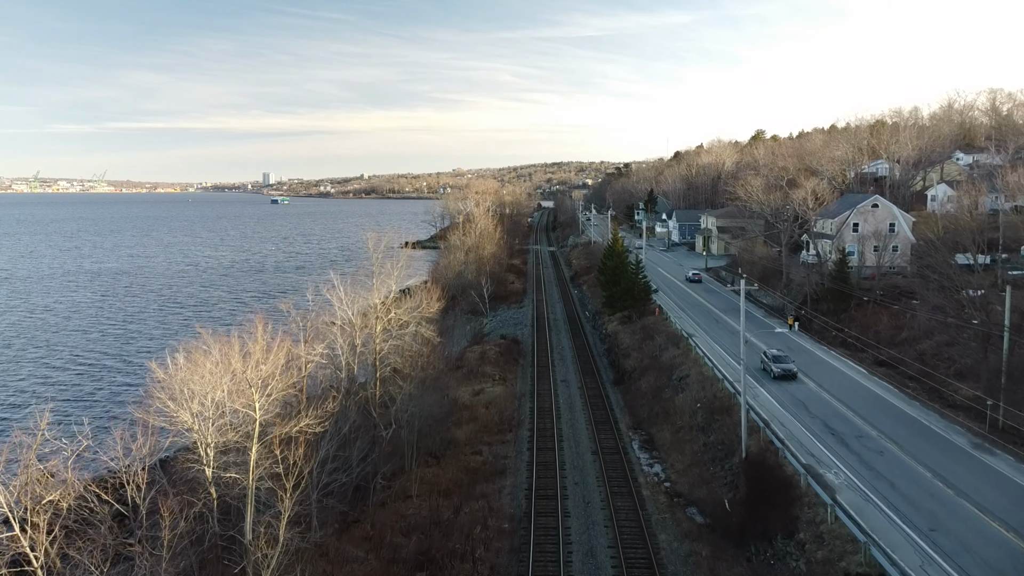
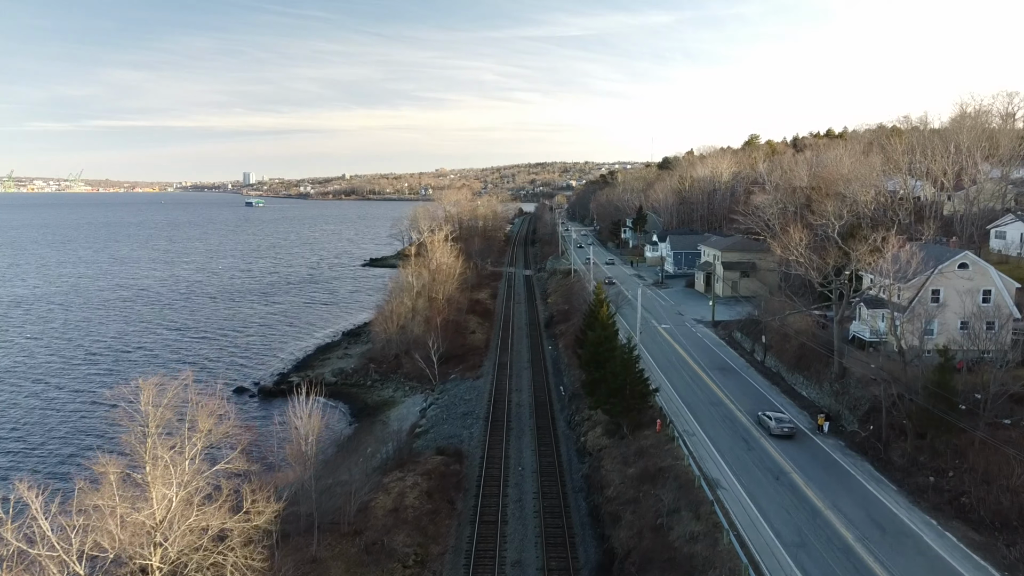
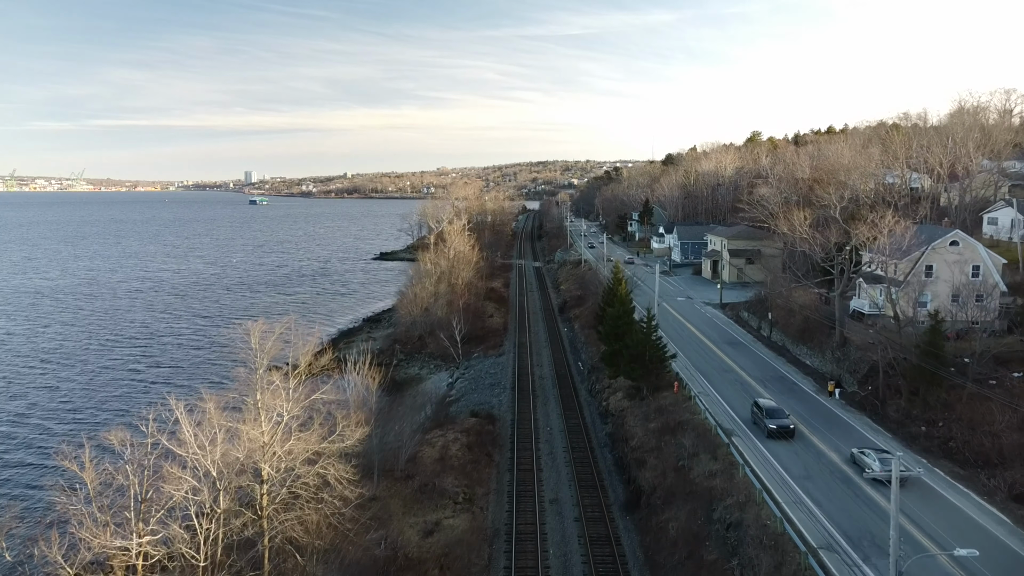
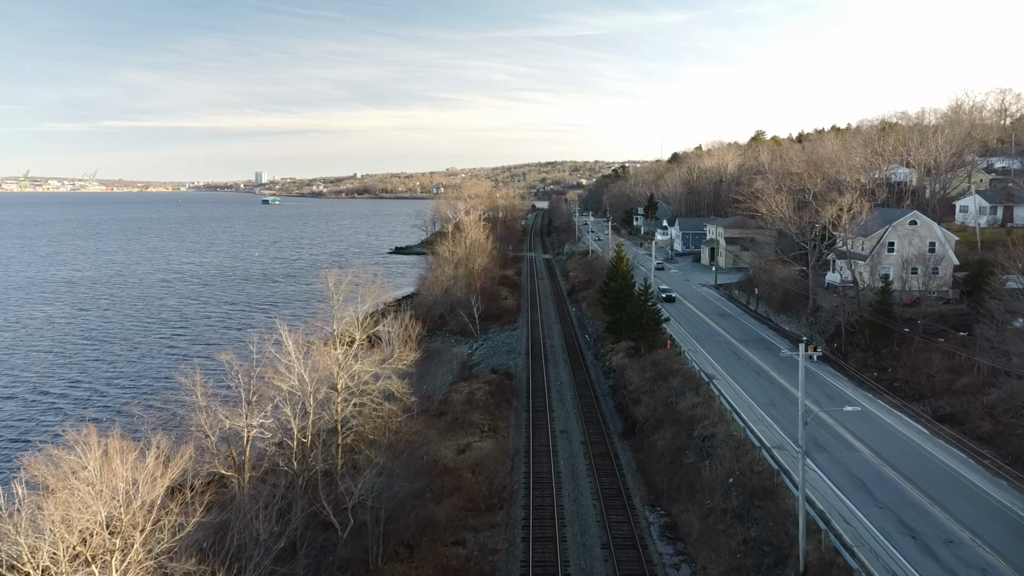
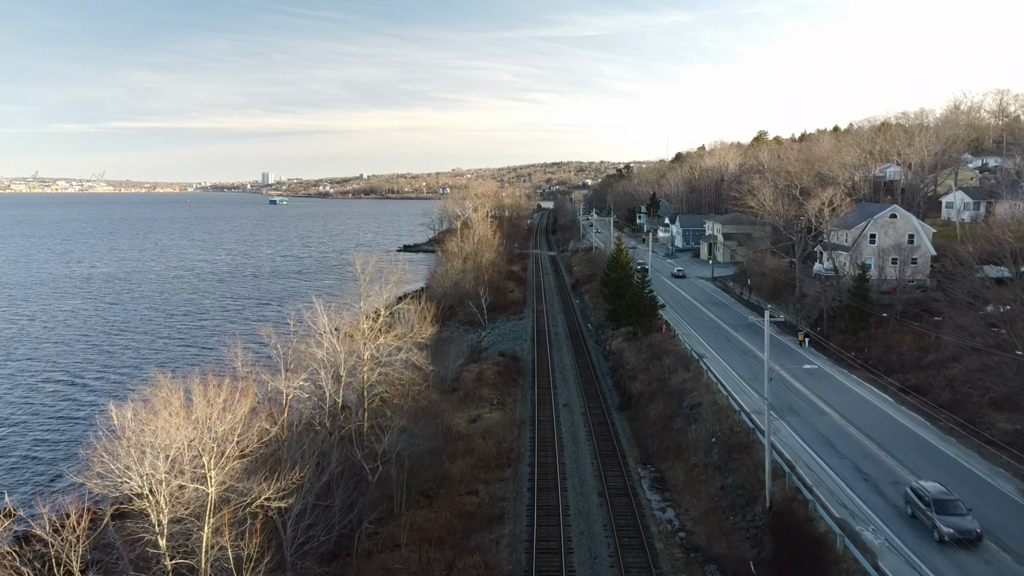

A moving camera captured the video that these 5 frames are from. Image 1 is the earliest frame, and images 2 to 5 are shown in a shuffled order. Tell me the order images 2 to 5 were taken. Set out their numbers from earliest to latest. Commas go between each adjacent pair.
5, 4, 3, 2
